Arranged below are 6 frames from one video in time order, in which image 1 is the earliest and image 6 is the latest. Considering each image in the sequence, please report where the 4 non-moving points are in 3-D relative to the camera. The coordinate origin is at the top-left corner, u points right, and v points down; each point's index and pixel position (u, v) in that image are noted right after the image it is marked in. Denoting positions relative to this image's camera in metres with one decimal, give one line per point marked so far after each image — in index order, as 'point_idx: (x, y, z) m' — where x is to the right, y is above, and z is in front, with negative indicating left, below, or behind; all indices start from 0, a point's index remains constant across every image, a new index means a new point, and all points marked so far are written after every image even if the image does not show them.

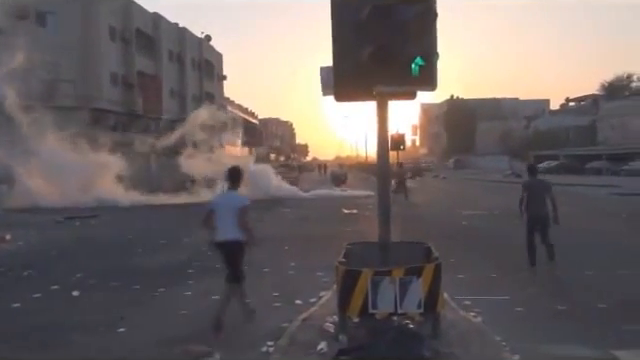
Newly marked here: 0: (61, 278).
0: (-7.0, -2.6, +17.2) m
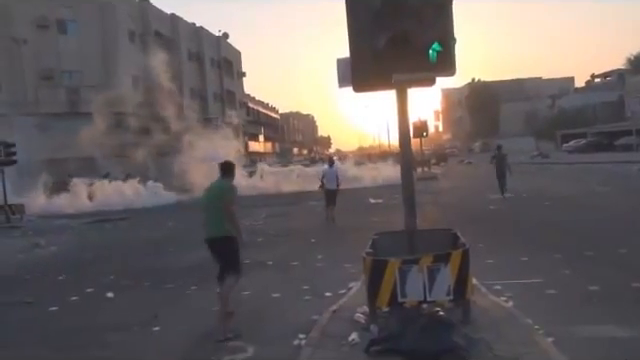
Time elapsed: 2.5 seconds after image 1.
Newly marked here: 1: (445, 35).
0: (-6.2, -2.8, +17.5) m
1: (+2.4, +2.8, +12.5) m
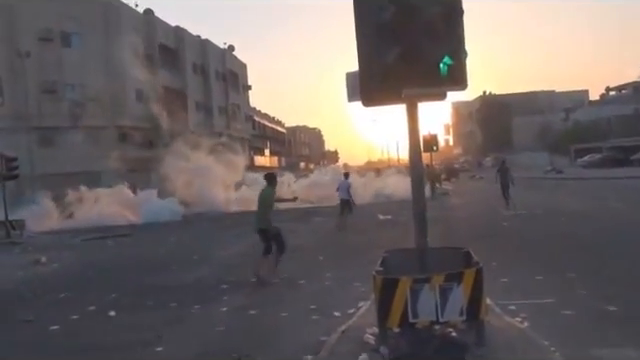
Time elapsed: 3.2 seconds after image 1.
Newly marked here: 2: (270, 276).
0: (-6.0, -3.2, +17.1) m
1: (+2.6, +2.5, +12.1) m
2: (-1.5, -2.9, +18.7) m
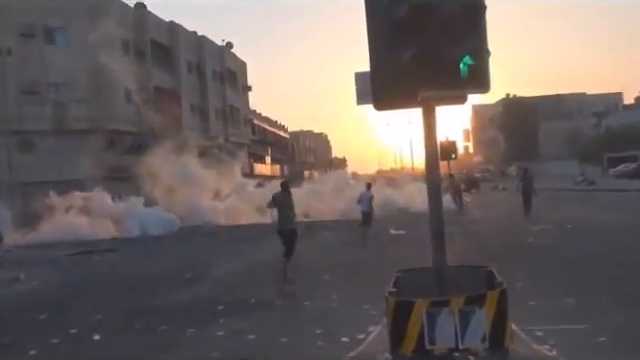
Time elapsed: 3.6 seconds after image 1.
0: (-5.8, -3.4, +15.7) m
1: (+2.7, +2.3, +10.7) m
2: (-1.3, -3.2, +17.2) m
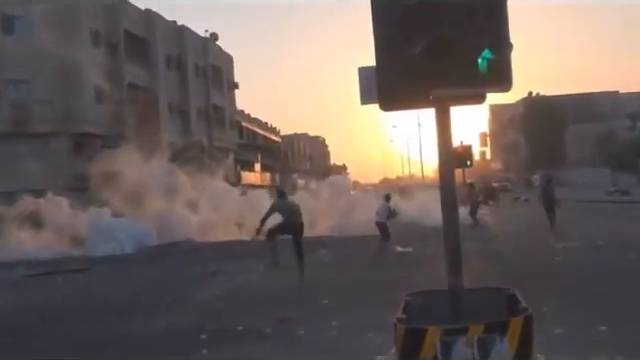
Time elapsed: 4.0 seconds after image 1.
0: (-5.9, -3.6, +13.8) m
1: (+2.7, +2.2, +9.0) m
2: (-1.4, -3.4, +15.3) m
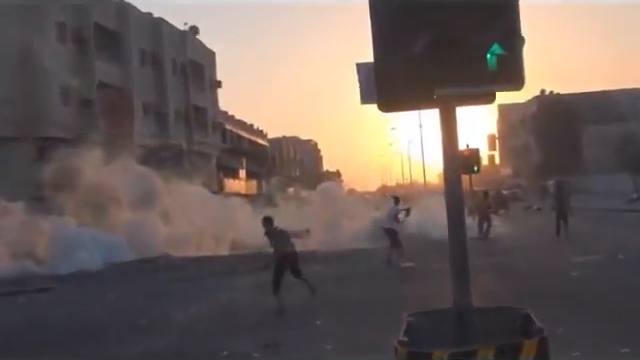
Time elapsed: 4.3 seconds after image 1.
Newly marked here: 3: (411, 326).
0: (-6.0, -3.8, +12.5) m
1: (+2.5, +2.1, +7.8) m
2: (-1.5, -3.6, +14.1) m
3: (+1.4, -2.4, +10.1) m
